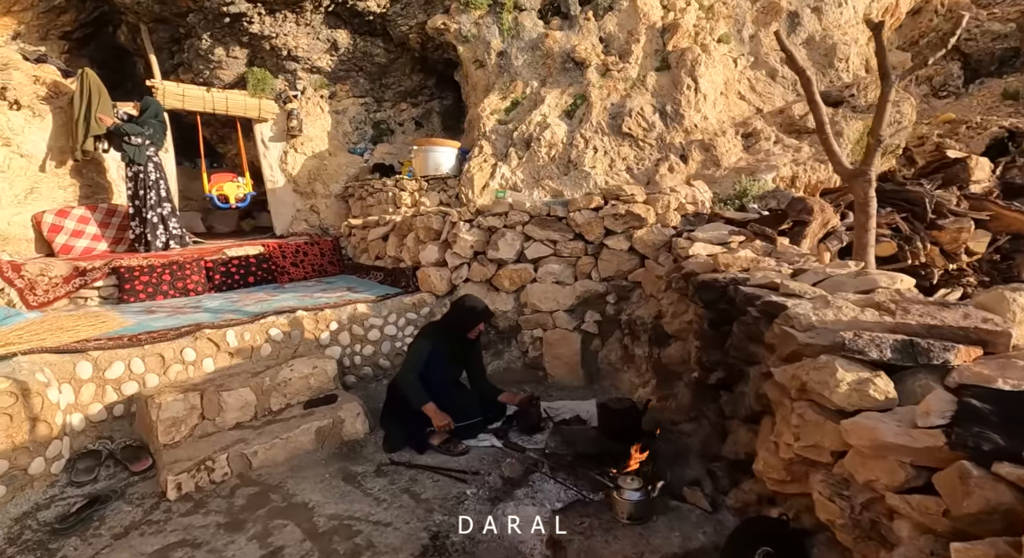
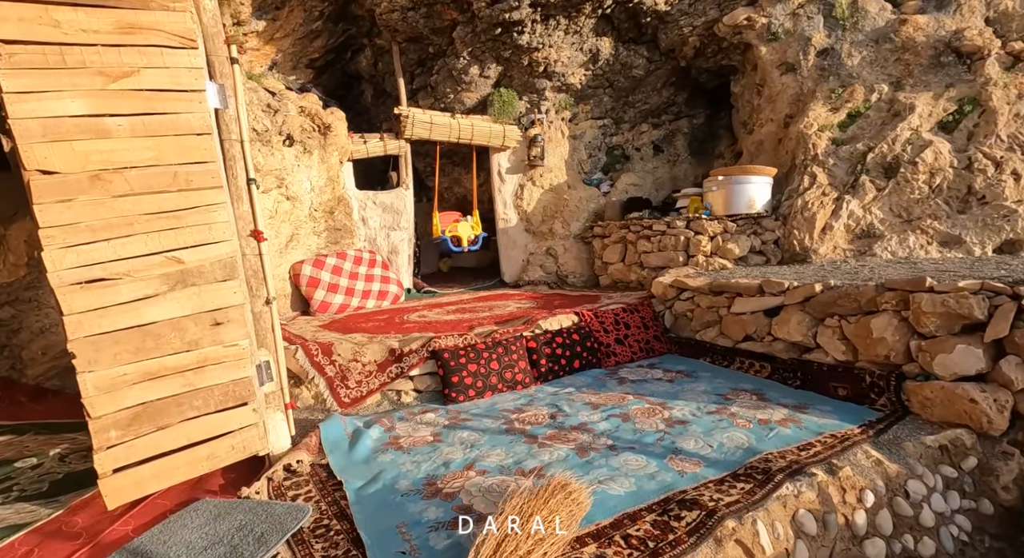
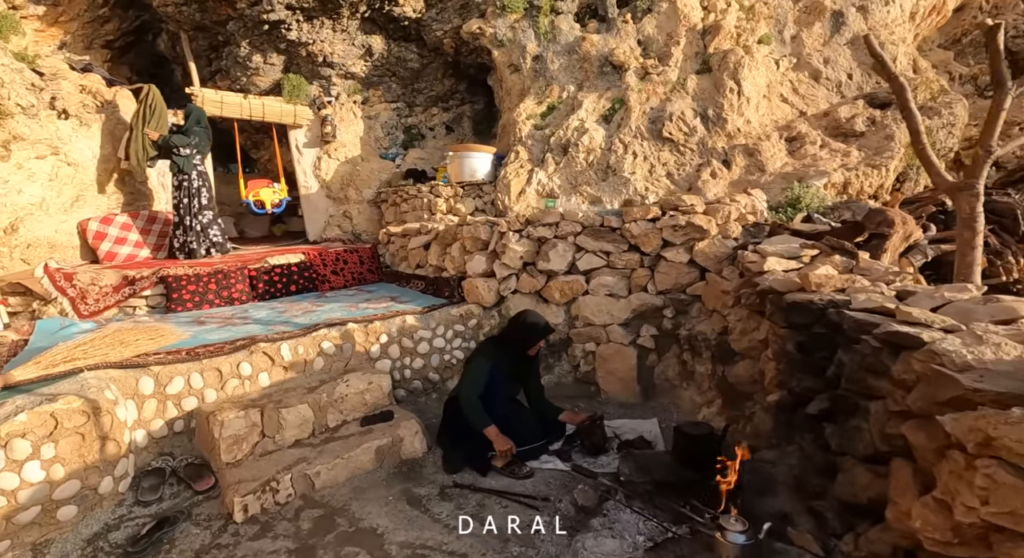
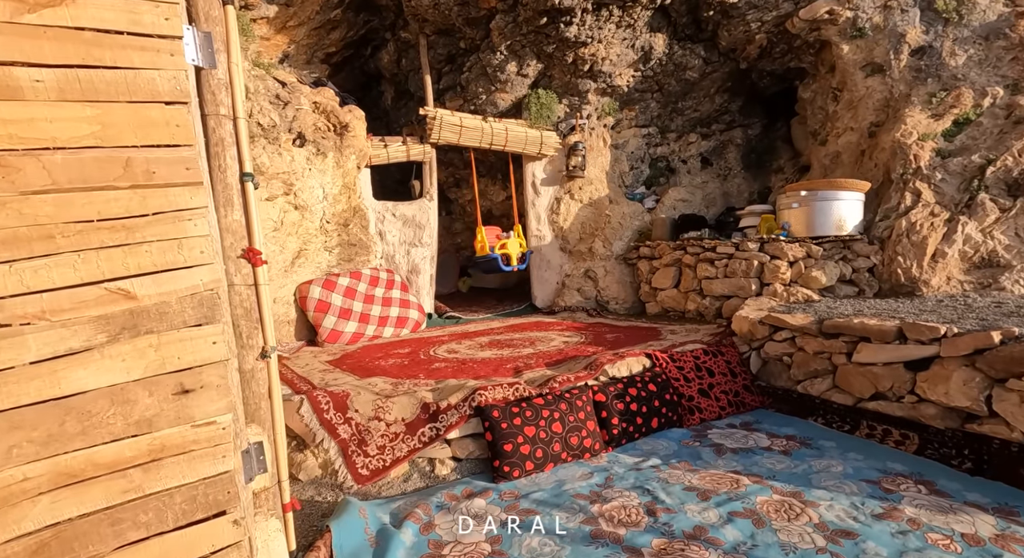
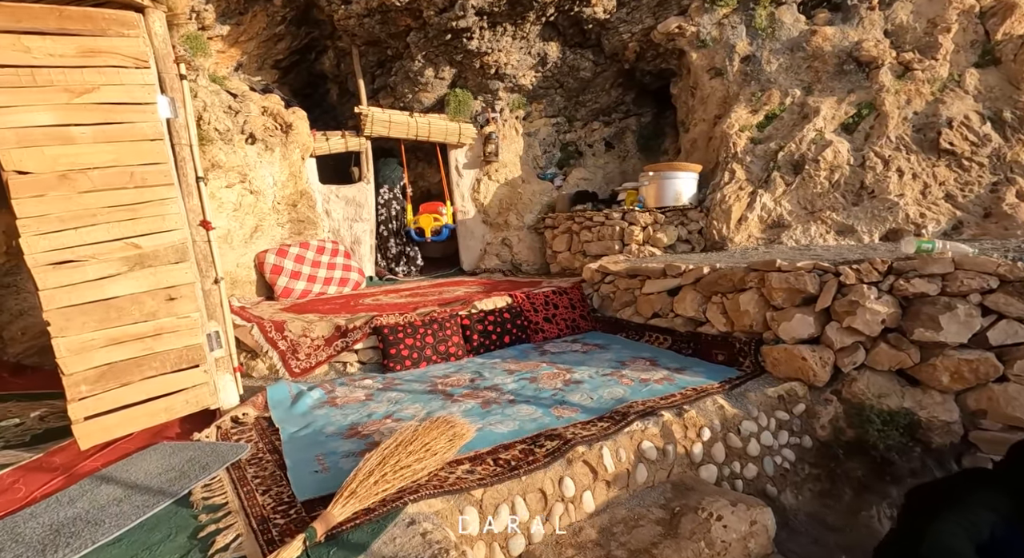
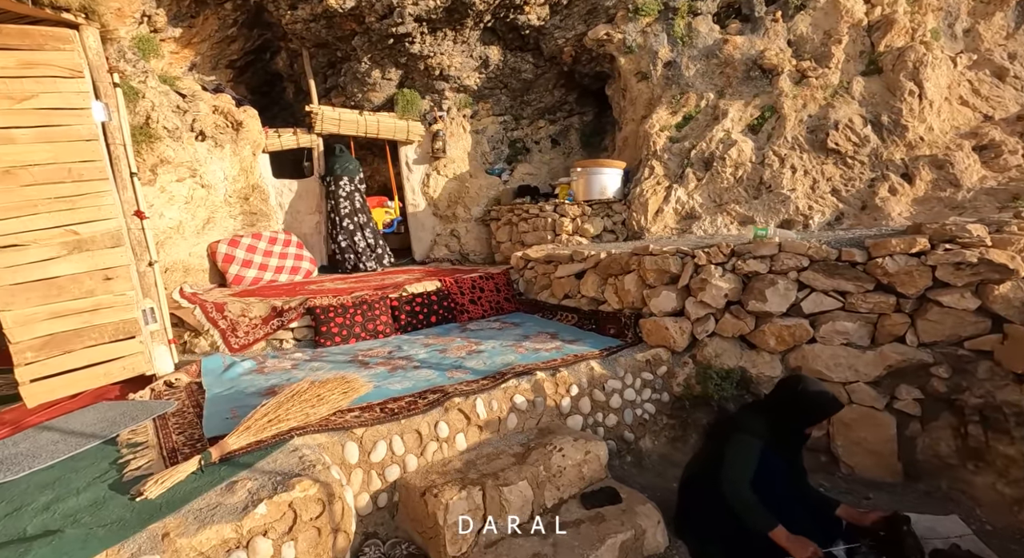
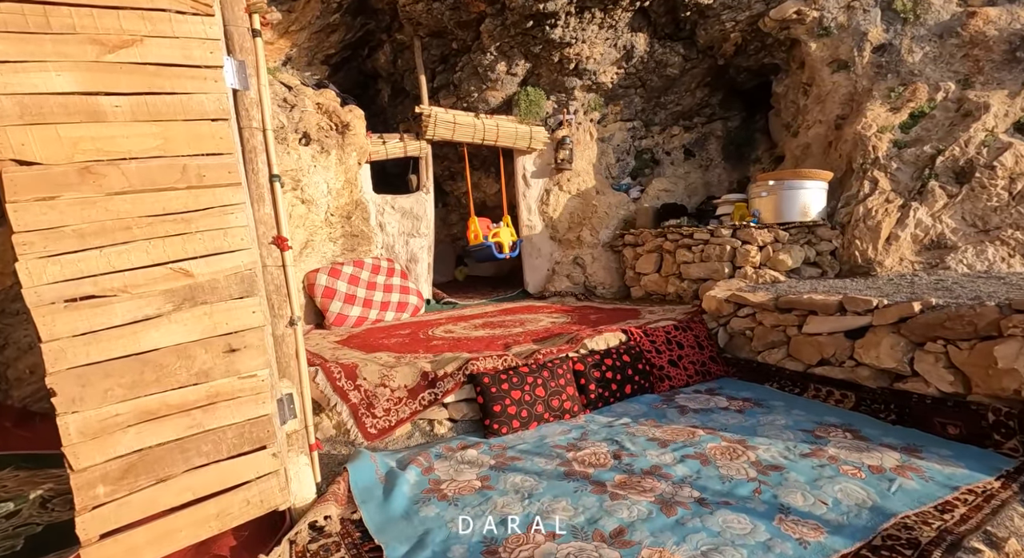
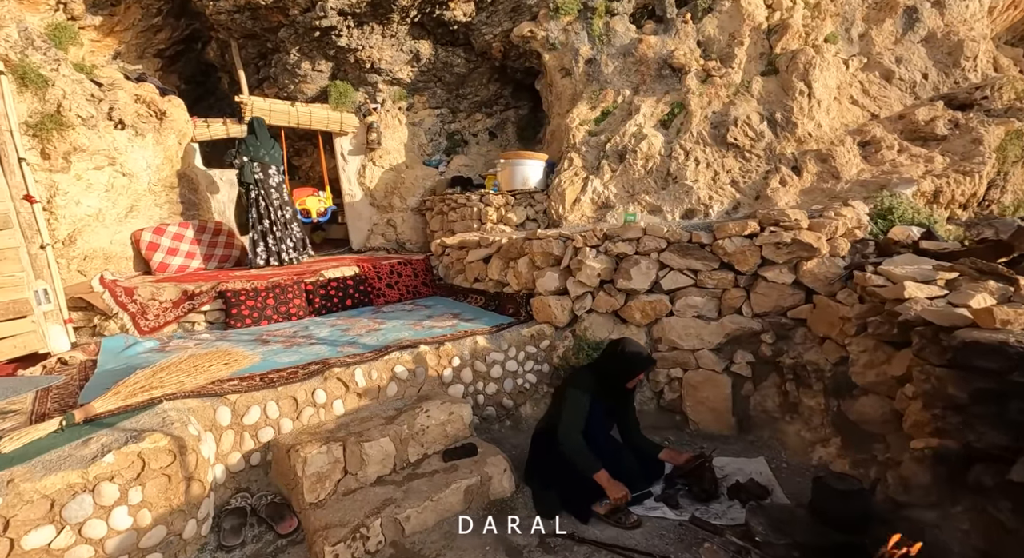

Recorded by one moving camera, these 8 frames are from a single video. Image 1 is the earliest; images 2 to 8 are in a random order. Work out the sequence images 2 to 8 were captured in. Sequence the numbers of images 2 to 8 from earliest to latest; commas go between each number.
3, 8, 6, 5, 2, 7, 4
